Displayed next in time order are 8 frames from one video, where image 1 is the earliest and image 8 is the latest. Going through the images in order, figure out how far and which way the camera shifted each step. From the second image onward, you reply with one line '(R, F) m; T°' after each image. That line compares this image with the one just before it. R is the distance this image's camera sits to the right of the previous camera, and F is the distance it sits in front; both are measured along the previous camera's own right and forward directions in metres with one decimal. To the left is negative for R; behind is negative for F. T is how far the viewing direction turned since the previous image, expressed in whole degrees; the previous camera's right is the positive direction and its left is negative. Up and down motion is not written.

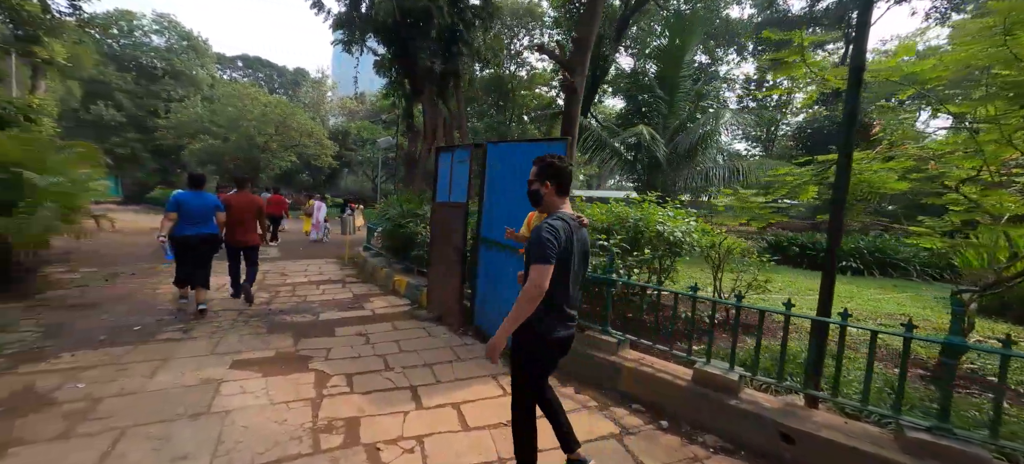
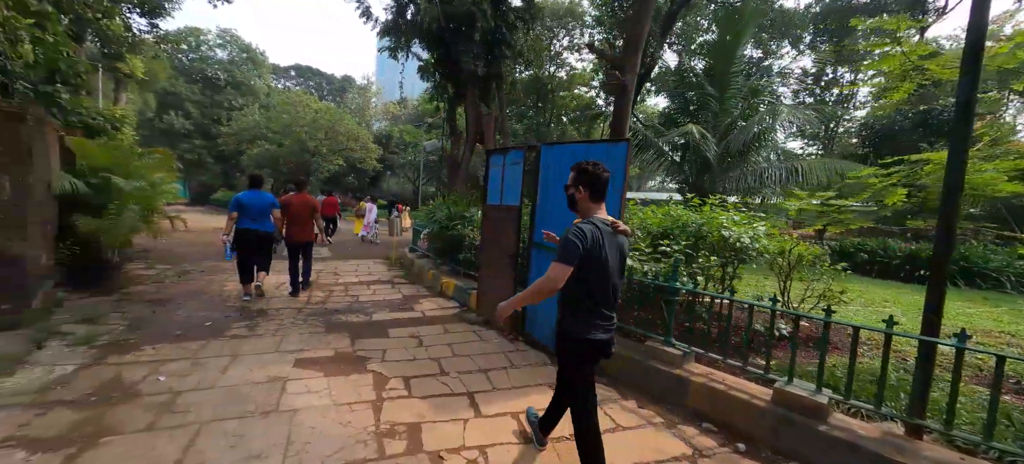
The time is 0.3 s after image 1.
(-0.1, +0.1) m; -5°
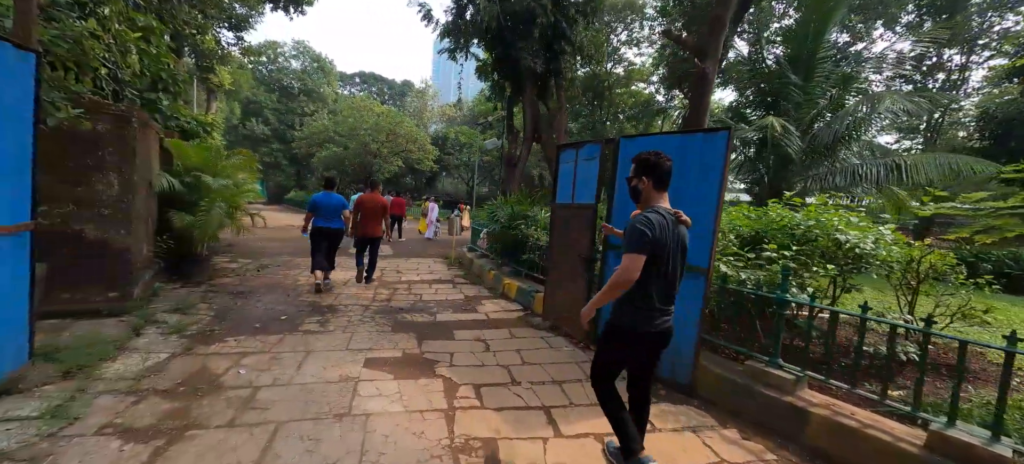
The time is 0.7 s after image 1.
(-0.2, +0.2) m; -7°
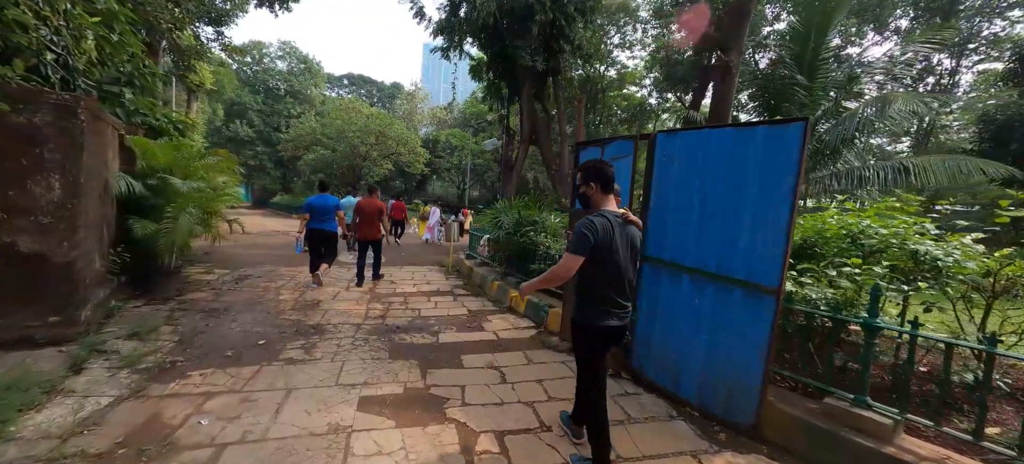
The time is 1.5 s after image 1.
(-0.2, +0.6) m; +1°
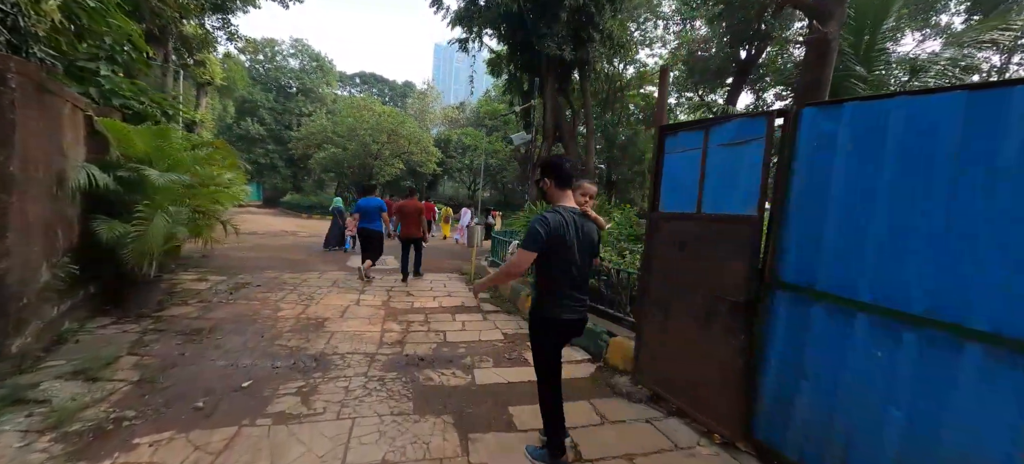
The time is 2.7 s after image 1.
(-0.4, +1.0) m; -1°
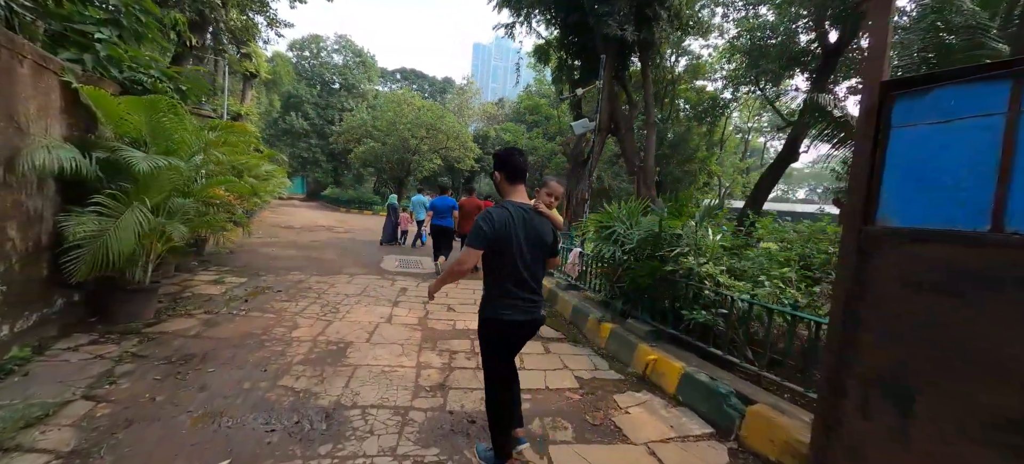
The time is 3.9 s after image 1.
(-0.4, +1.1) m; -5°
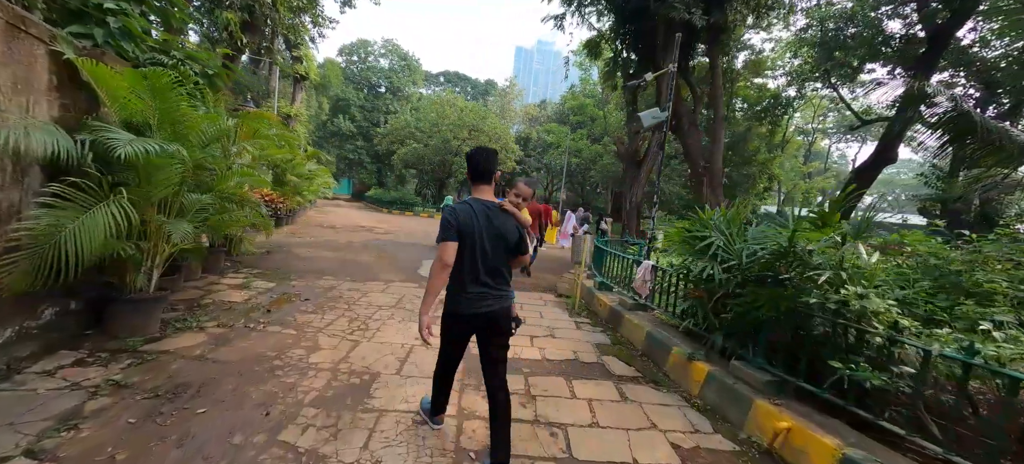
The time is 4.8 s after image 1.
(-0.2, +0.8) m; -5°
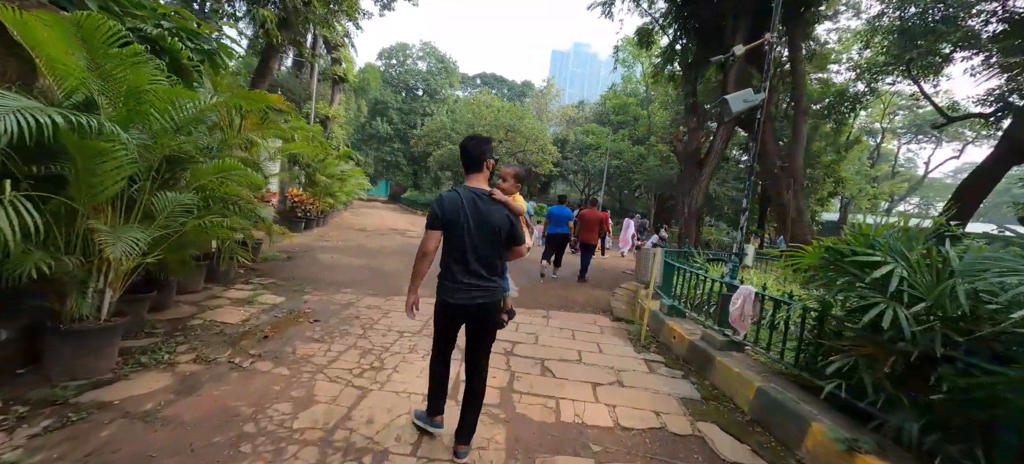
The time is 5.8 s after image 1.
(-0.2, +1.0) m; -5°
